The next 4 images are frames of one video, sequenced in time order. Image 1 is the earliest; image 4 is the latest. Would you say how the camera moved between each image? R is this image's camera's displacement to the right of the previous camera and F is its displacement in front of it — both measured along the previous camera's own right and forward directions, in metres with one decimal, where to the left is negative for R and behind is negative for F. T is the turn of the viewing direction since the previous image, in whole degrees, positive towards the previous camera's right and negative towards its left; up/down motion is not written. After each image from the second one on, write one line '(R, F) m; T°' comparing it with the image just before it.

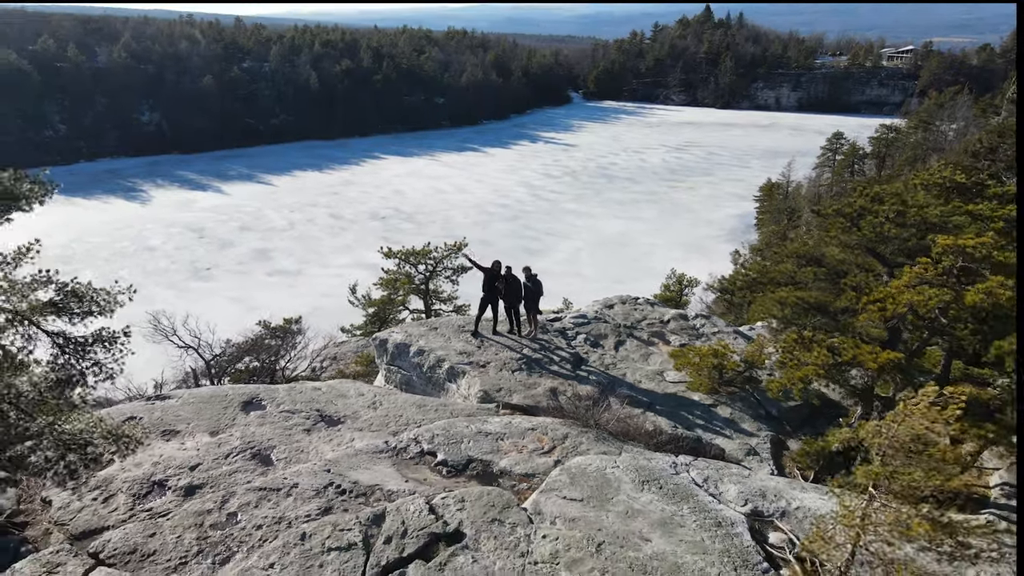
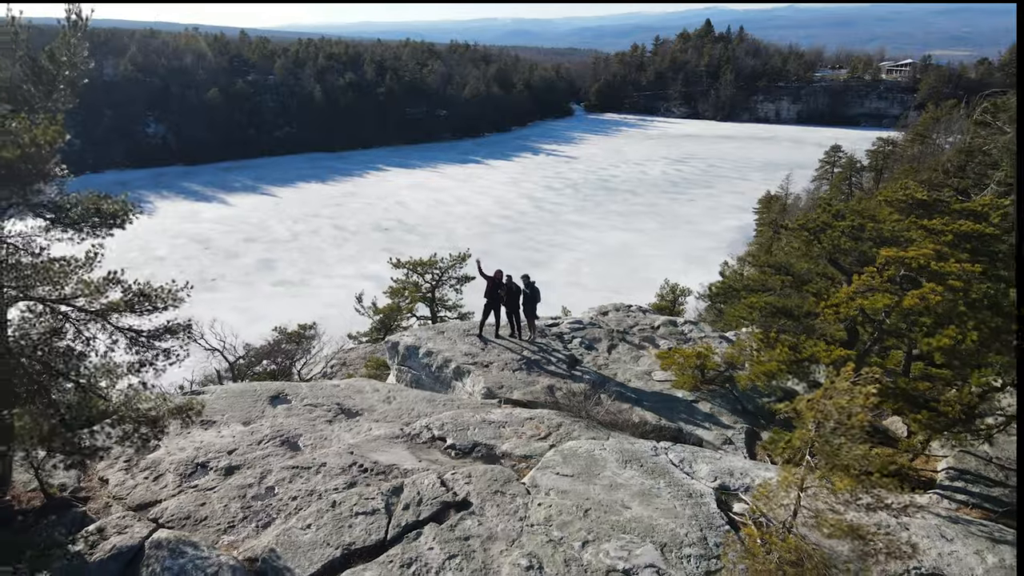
(0.0, -1.0) m; 0°
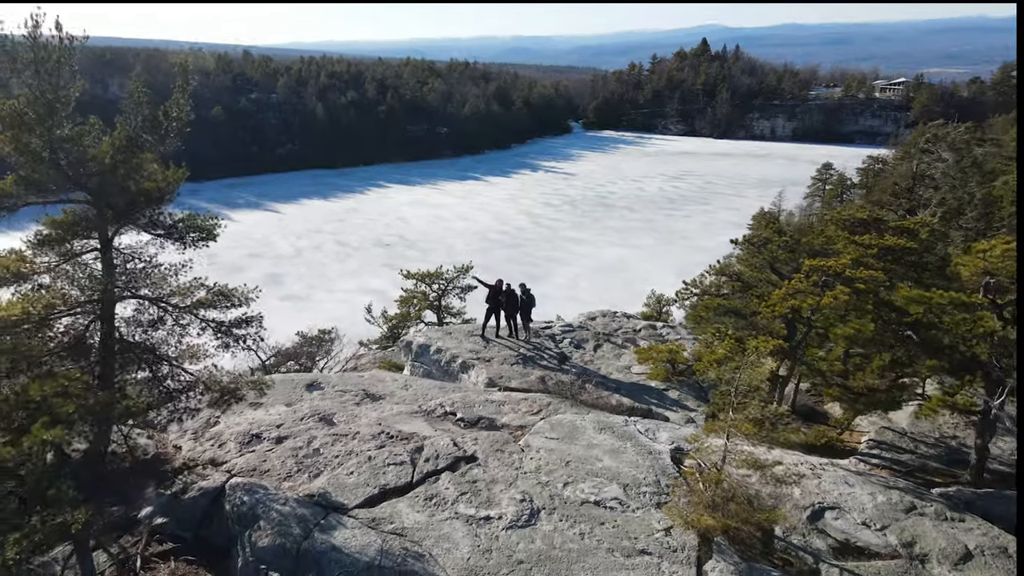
(0.0, -1.8) m; 0°
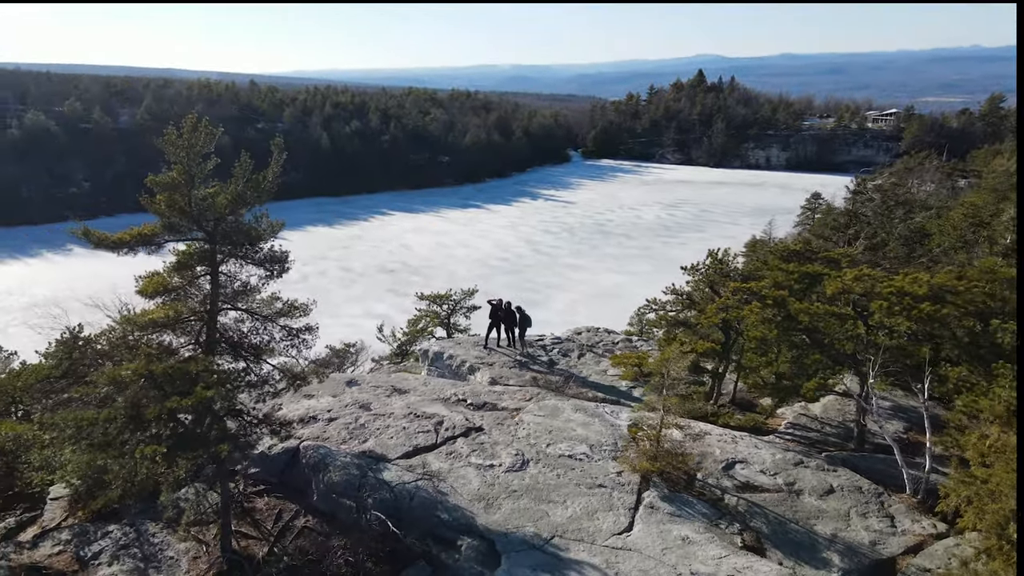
(0.0, -3.0) m; 0°
